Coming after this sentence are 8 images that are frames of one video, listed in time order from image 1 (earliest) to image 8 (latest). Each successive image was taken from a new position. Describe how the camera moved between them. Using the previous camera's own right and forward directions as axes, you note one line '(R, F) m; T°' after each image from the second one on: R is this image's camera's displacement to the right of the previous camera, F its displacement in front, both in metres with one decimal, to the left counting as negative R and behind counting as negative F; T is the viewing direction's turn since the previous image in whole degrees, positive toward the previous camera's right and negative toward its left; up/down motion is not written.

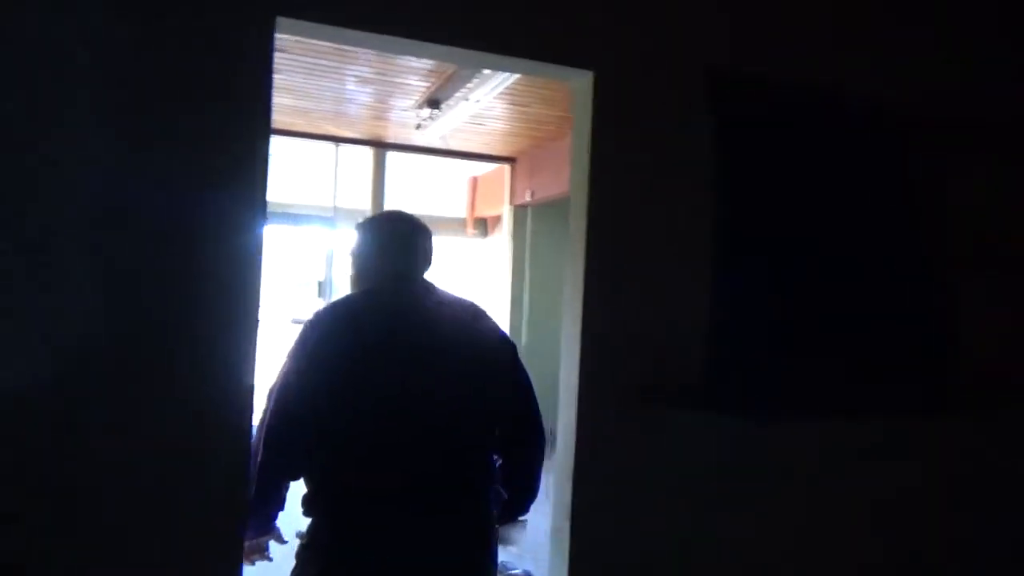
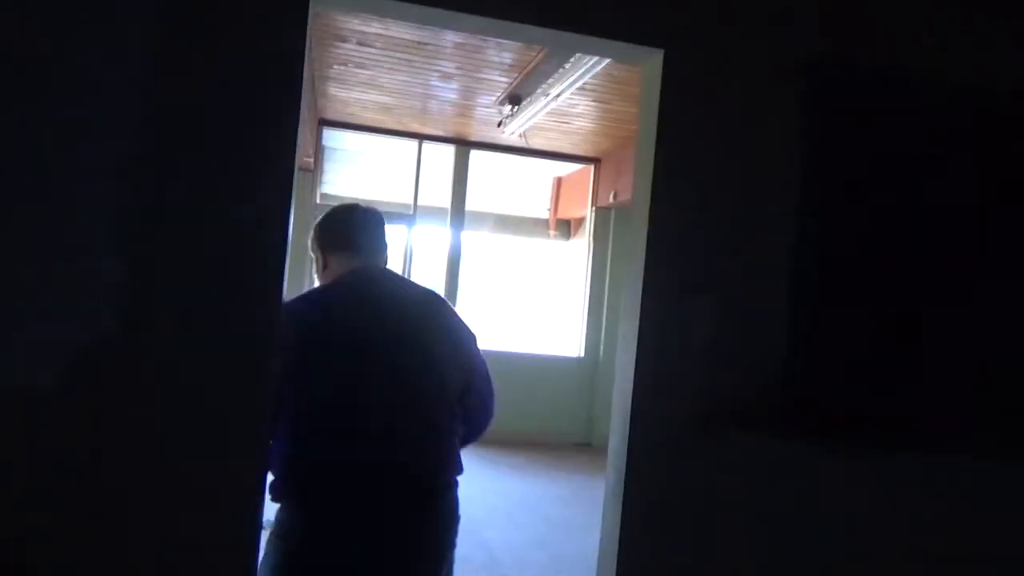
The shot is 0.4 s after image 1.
(+0.1, +0.2) m; -6°
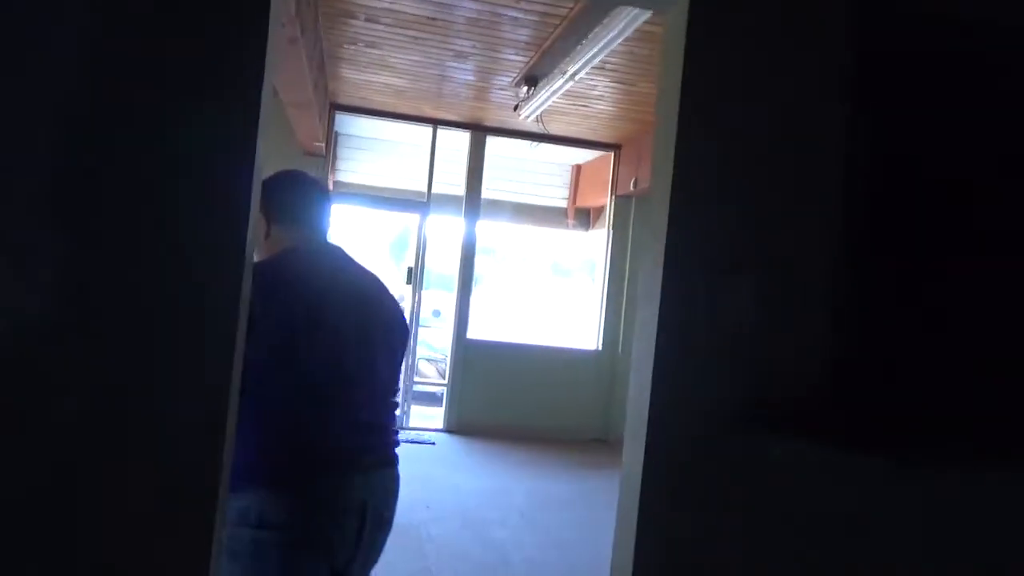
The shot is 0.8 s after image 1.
(0.0, +0.2) m; -1°
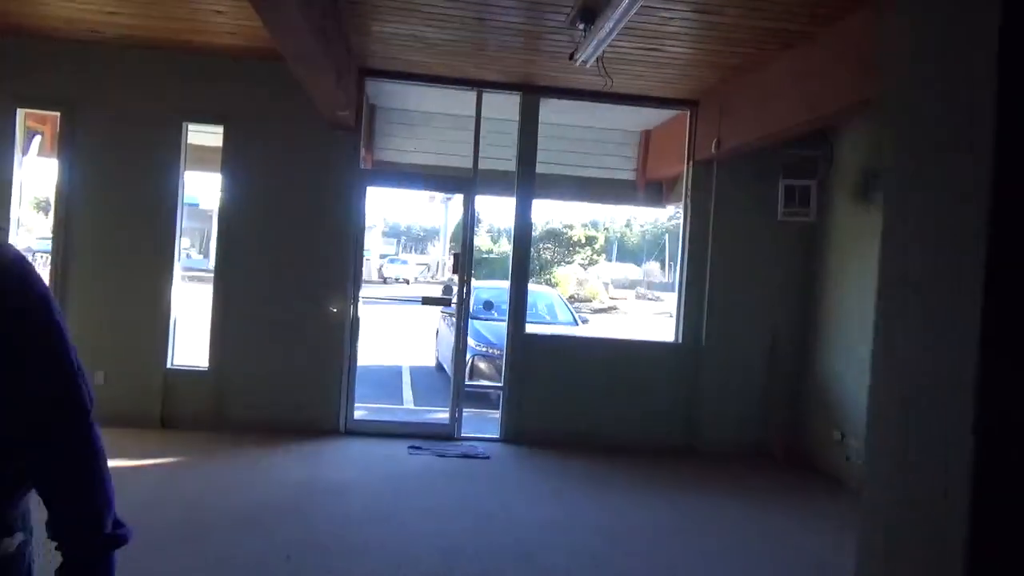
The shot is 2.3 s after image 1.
(0.0, +0.8) m; -5°
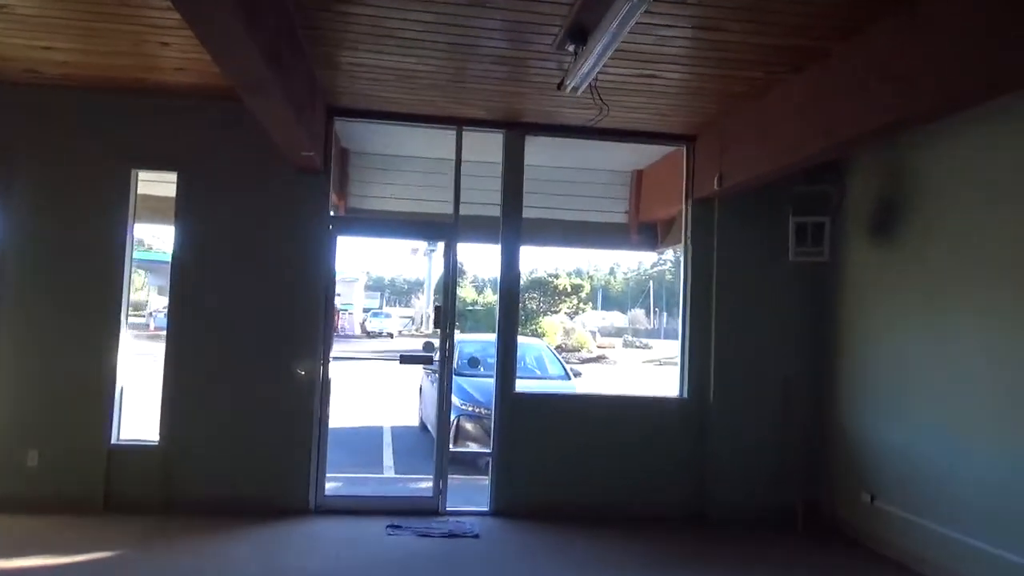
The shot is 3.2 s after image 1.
(0.0, +0.5) m; +1°
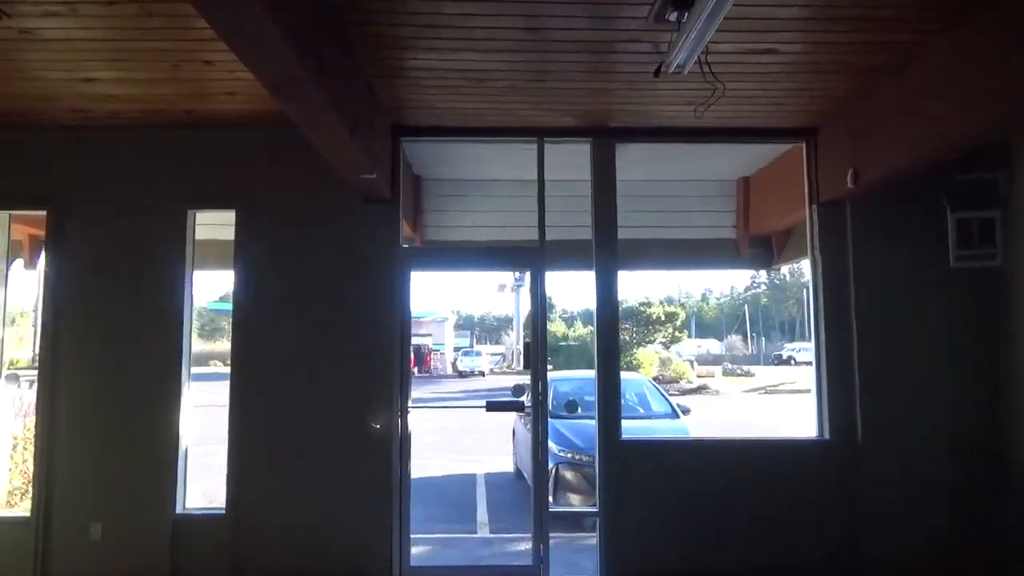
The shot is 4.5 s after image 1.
(0.0, +0.6) m; -6°
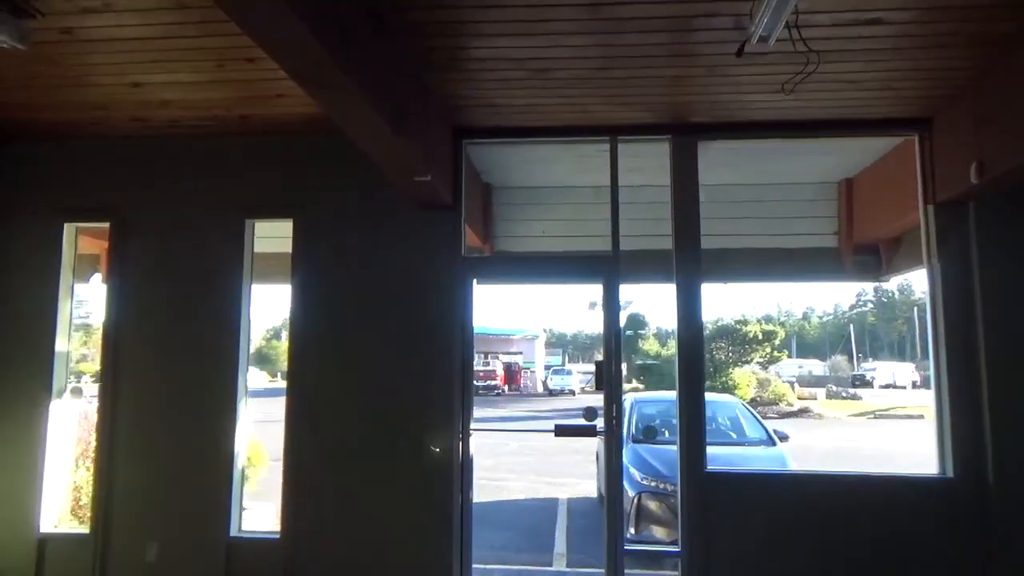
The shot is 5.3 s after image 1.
(+0.1, +0.3) m; -7°
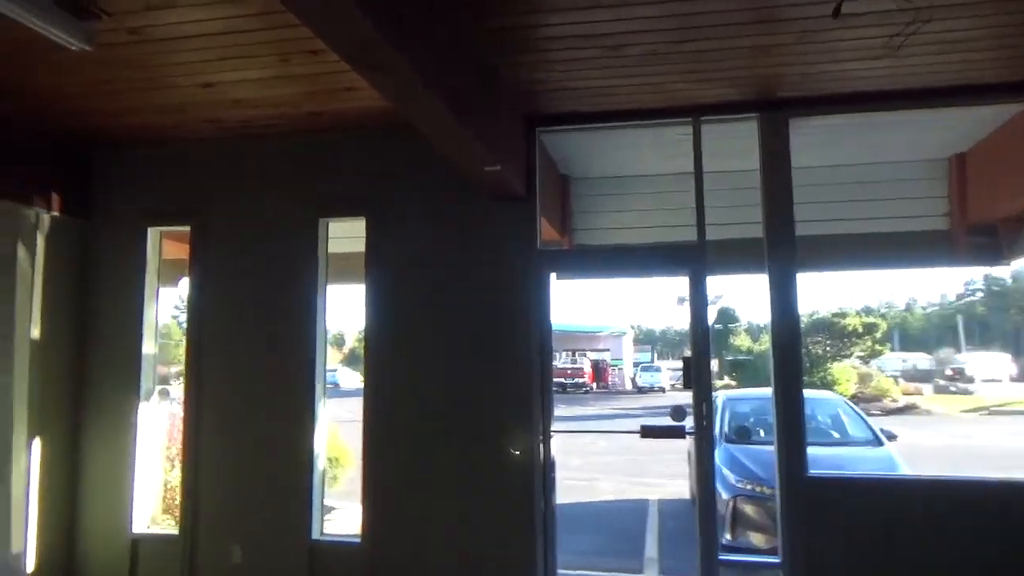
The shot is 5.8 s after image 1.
(0.0, +0.2) m; -6°
